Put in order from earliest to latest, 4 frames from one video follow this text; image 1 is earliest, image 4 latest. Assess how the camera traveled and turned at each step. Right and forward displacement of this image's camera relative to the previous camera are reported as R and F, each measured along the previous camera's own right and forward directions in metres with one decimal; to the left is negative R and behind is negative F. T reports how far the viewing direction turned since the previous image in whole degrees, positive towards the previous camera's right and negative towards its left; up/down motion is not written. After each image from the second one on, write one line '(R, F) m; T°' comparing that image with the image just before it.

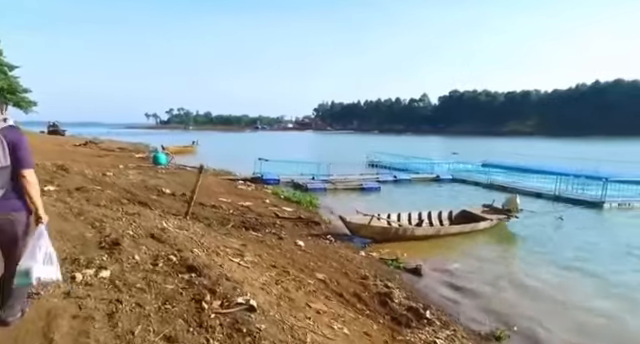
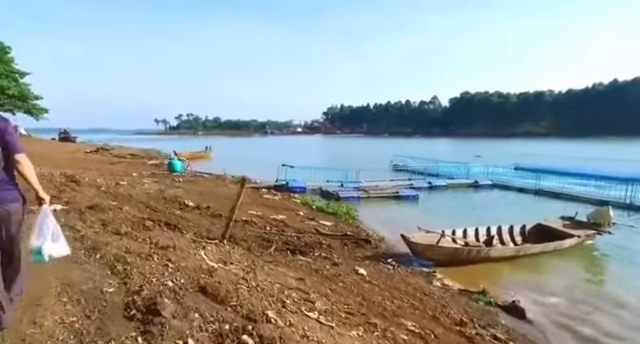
(-1.2, +2.3) m; -1°
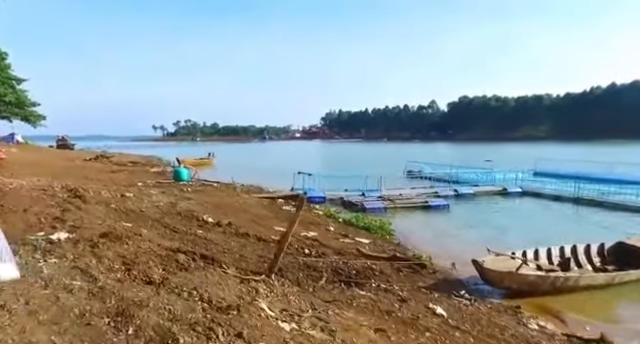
(-1.2, +2.0) m; 0°
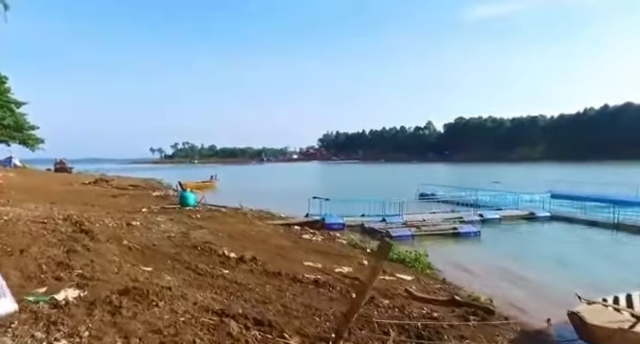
(-1.1, +1.7) m; 0°
